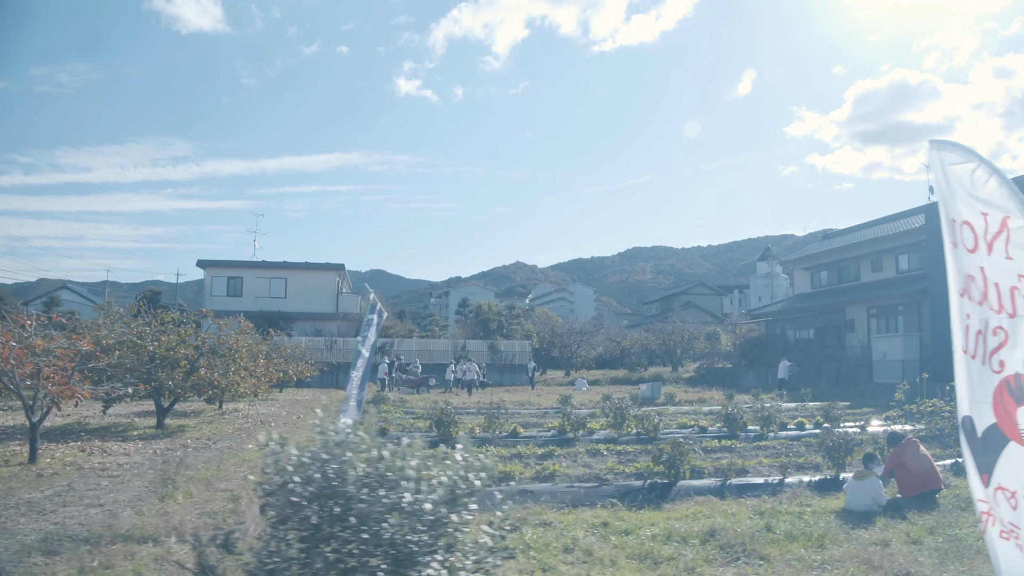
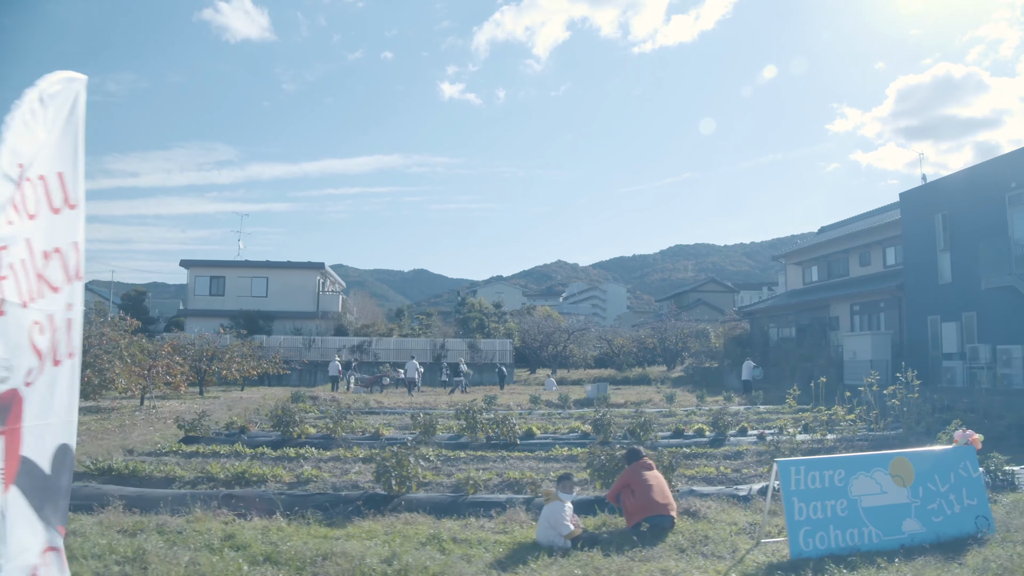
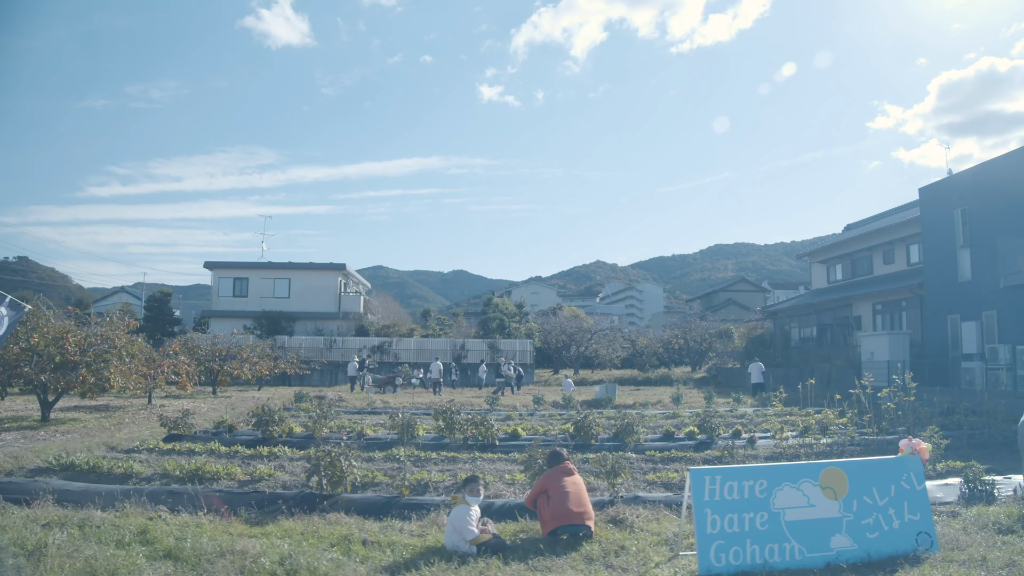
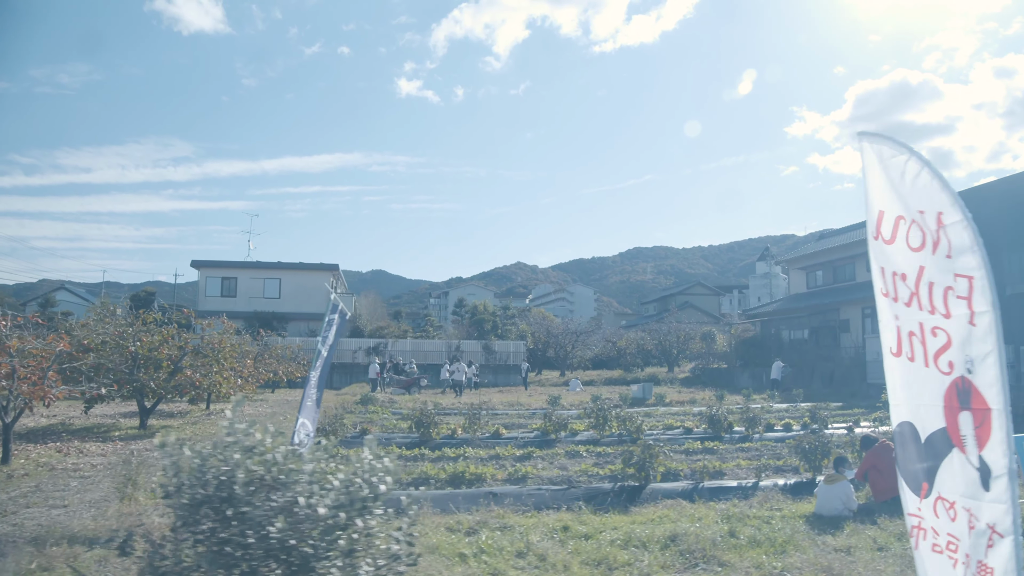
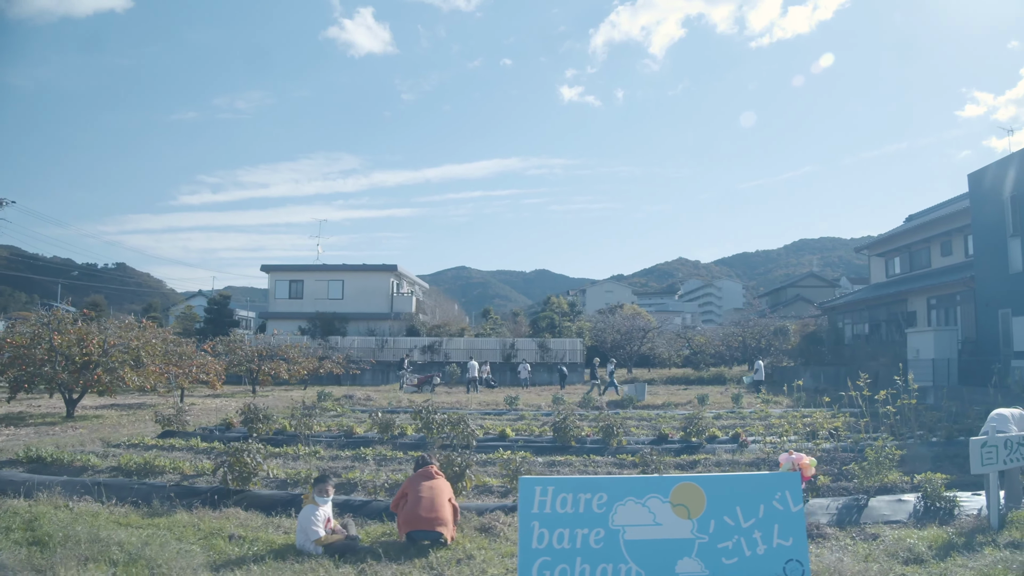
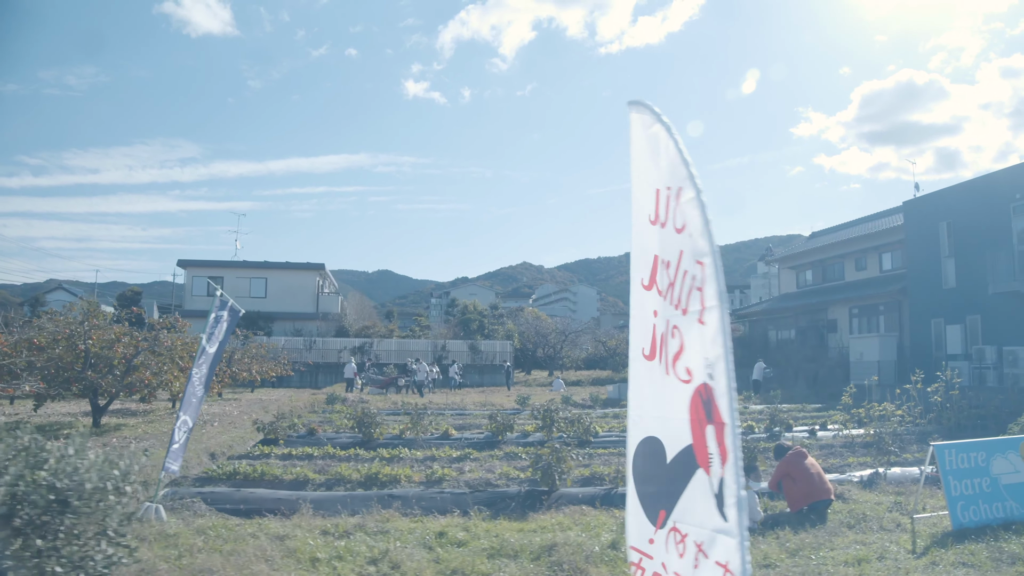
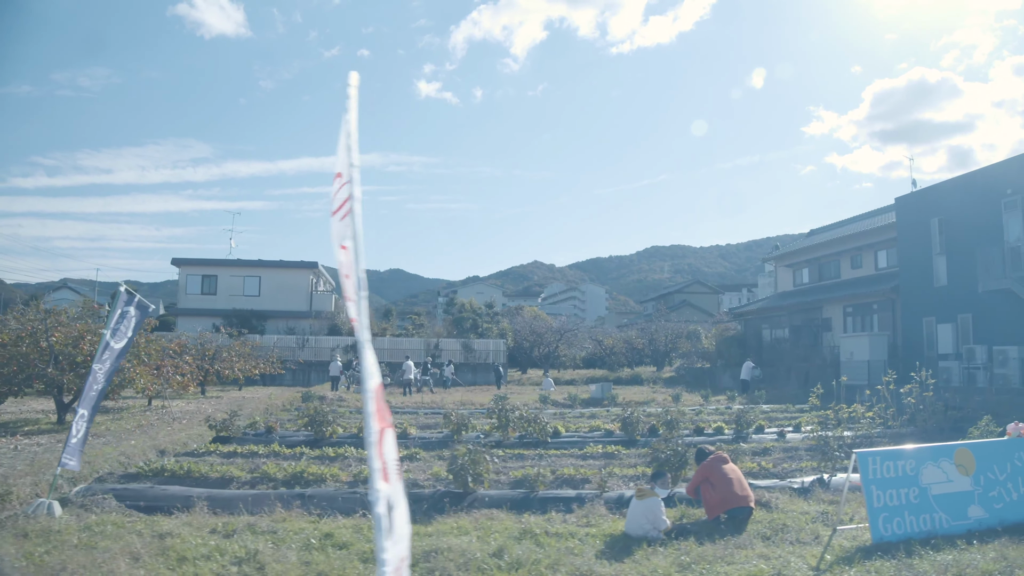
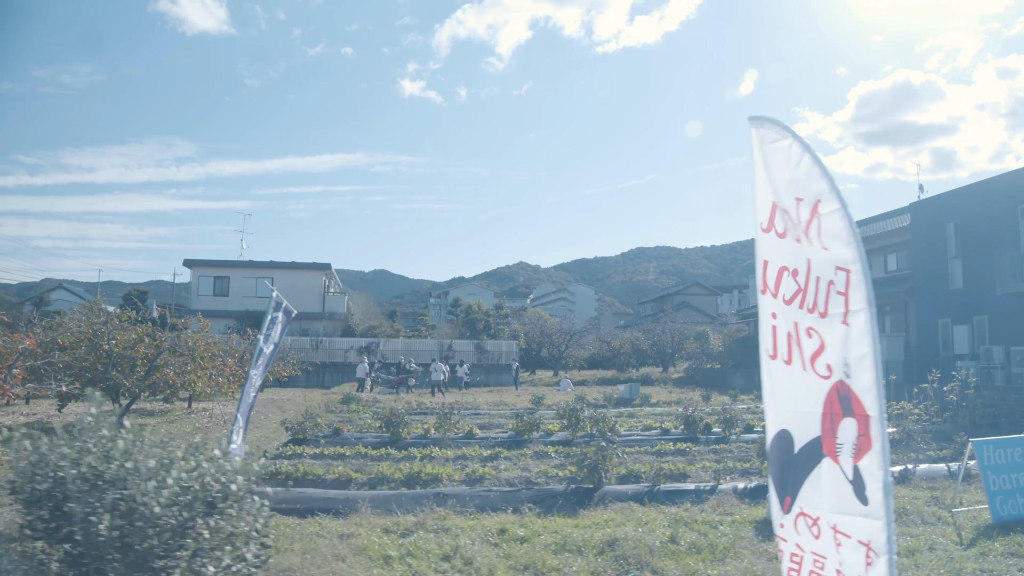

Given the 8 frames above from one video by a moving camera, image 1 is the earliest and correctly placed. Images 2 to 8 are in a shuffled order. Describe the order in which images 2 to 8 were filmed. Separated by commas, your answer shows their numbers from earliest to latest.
4, 8, 6, 7, 2, 3, 5
